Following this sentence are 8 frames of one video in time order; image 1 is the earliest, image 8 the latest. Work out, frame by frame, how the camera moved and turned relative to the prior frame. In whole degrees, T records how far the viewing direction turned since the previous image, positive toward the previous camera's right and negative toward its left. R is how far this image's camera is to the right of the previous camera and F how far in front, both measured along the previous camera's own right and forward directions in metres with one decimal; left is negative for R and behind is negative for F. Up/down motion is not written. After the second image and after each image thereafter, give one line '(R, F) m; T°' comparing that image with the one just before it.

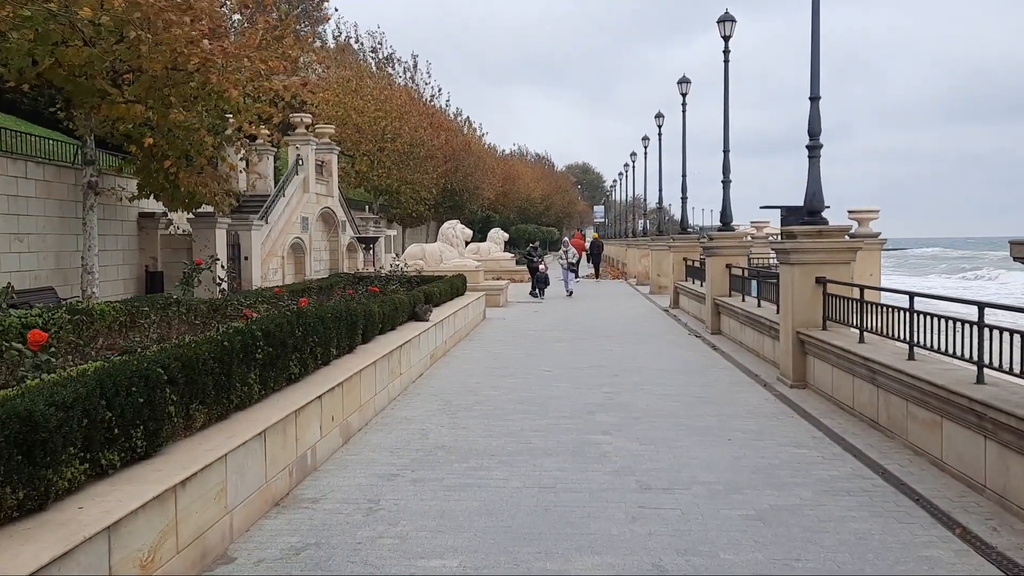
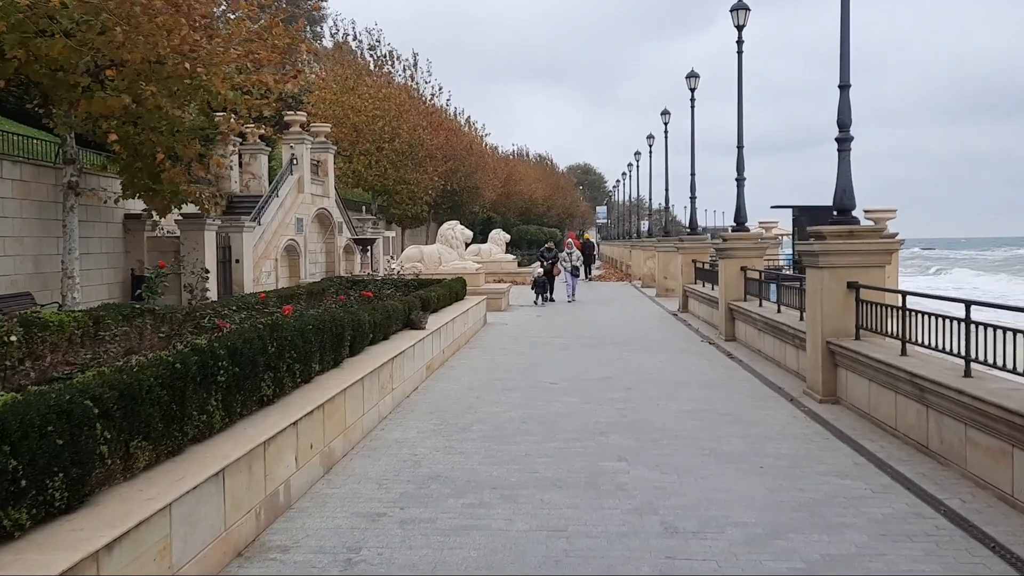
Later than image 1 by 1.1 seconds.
(0.0, +0.8) m; 0°
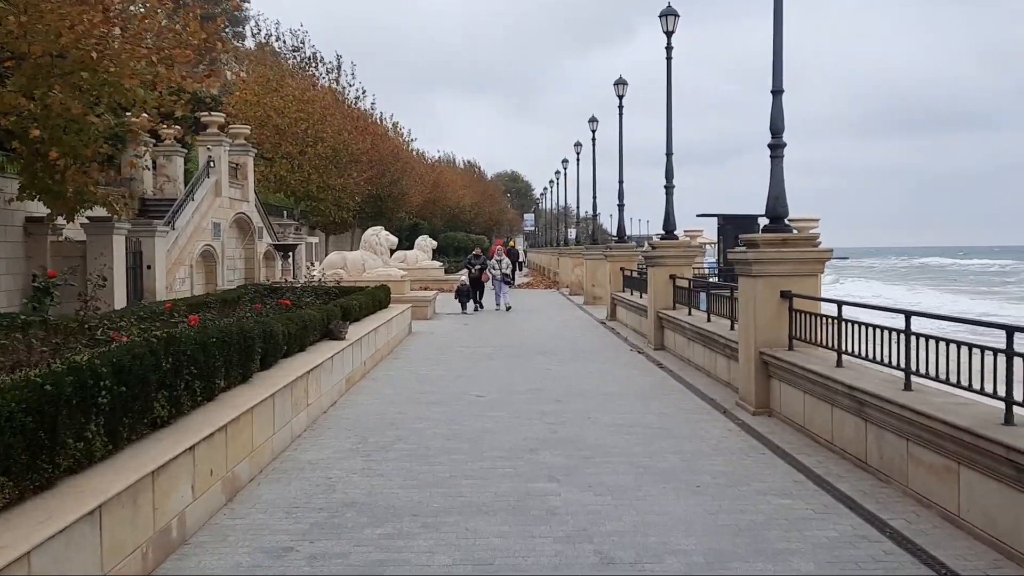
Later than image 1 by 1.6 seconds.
(0.0, +0.4) m; +5°
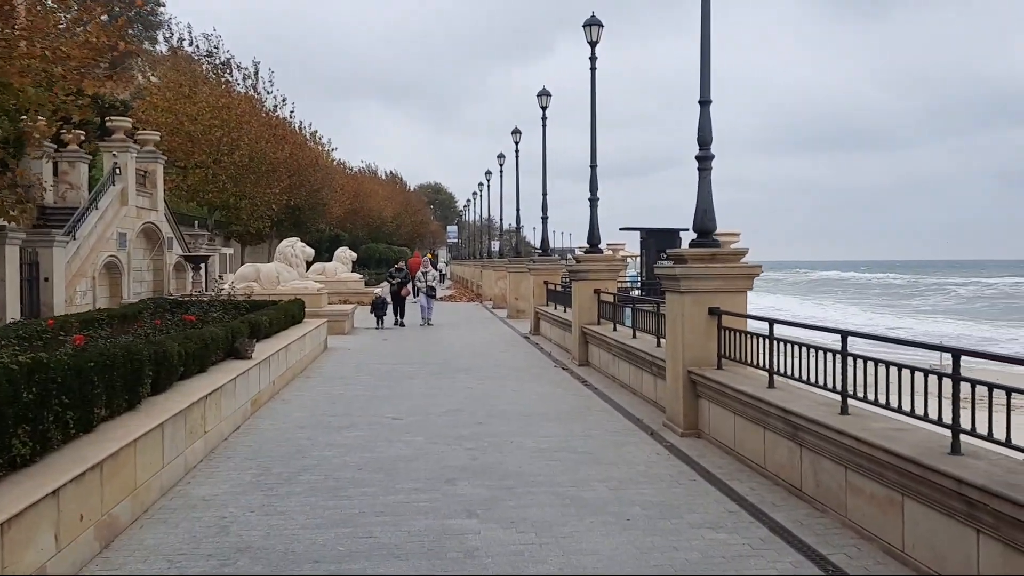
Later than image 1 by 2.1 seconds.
(+0.1, +0.5) m; +5°
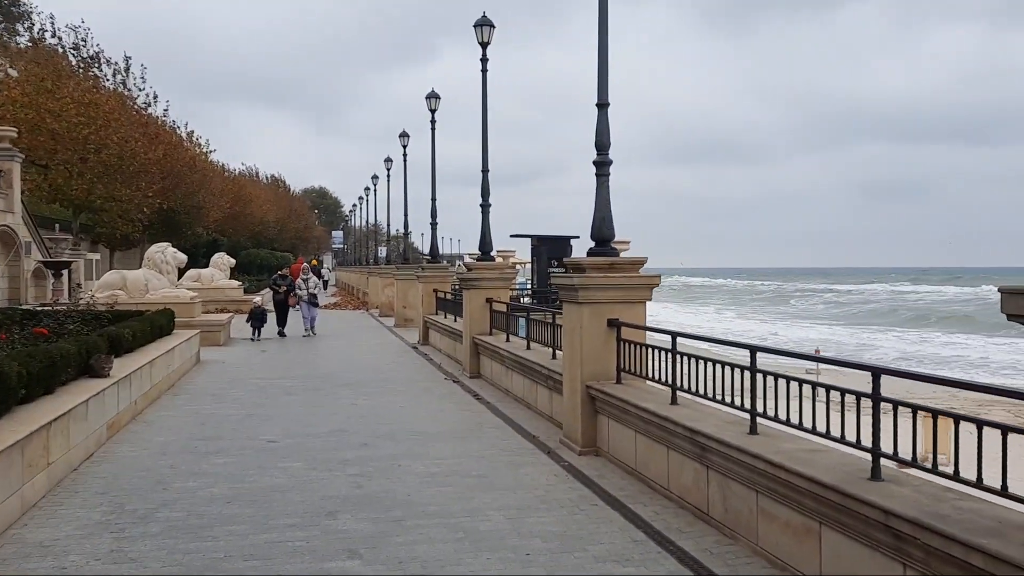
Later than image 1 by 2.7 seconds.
(0.0, +0.5) m; +7°
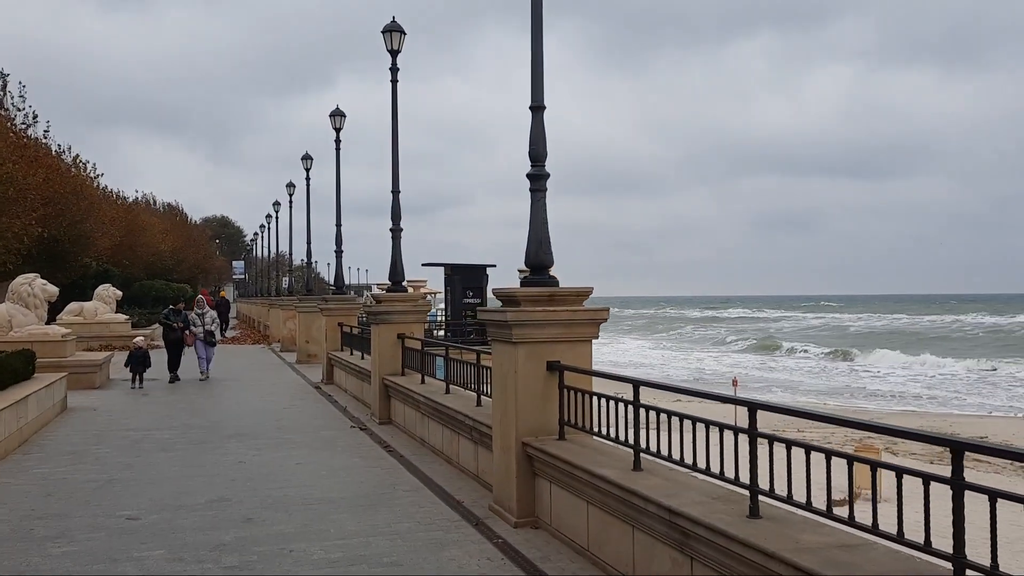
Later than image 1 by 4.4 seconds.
(-0.1, +1.3) m; +6°
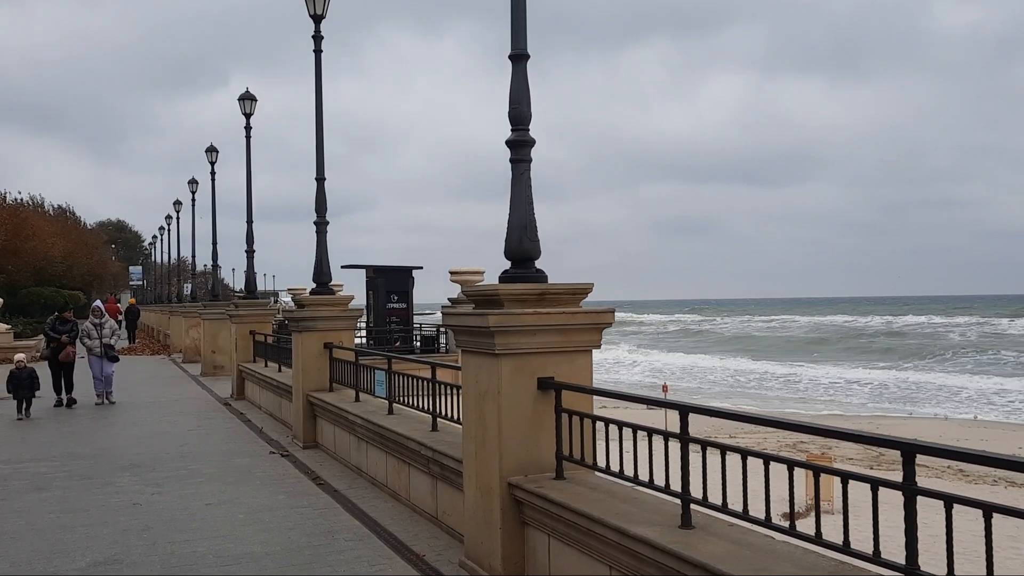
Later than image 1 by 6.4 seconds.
(-0.4, +1.4) m; +6°
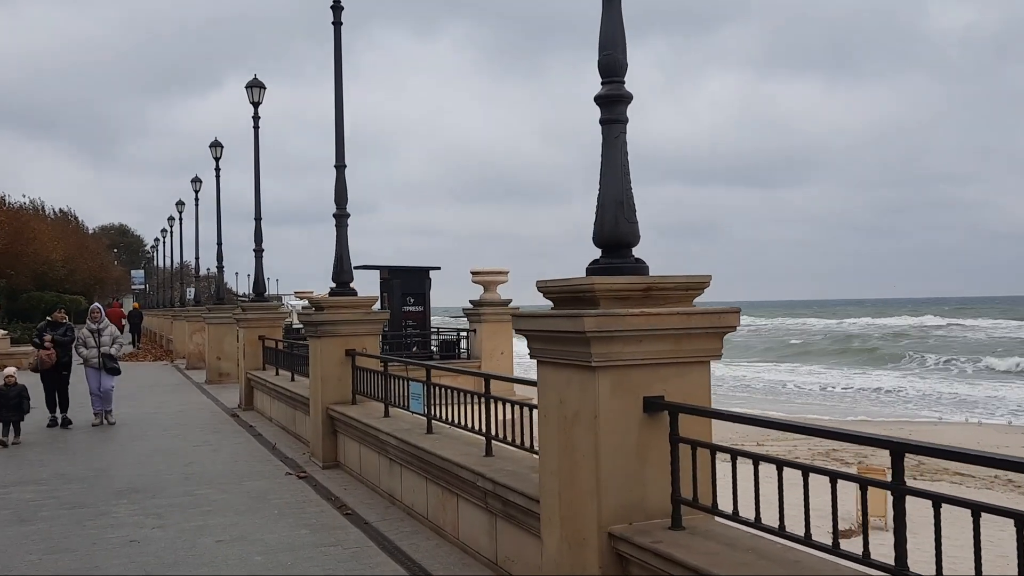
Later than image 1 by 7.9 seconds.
(-0.4, +1.1) m; 0°
